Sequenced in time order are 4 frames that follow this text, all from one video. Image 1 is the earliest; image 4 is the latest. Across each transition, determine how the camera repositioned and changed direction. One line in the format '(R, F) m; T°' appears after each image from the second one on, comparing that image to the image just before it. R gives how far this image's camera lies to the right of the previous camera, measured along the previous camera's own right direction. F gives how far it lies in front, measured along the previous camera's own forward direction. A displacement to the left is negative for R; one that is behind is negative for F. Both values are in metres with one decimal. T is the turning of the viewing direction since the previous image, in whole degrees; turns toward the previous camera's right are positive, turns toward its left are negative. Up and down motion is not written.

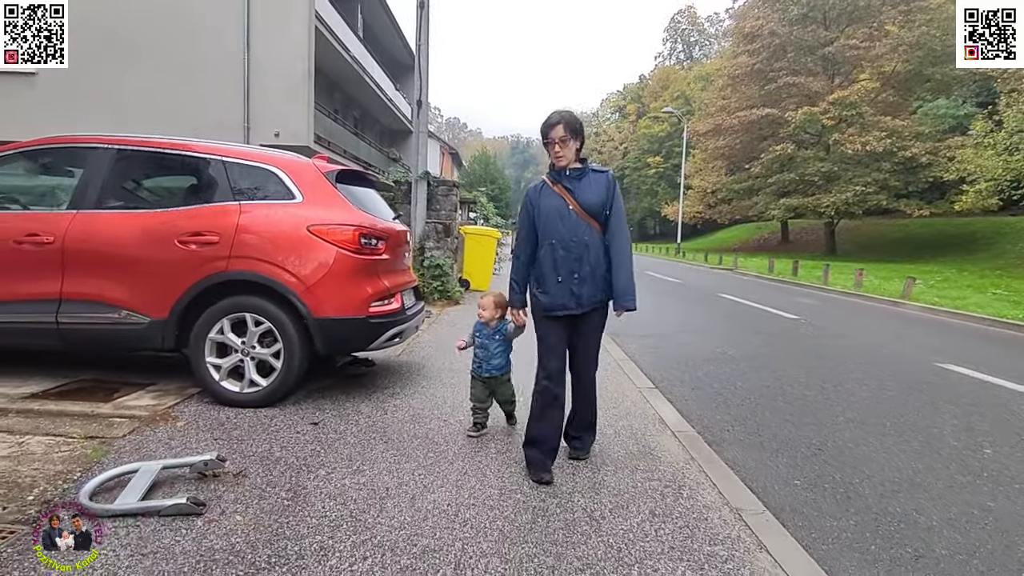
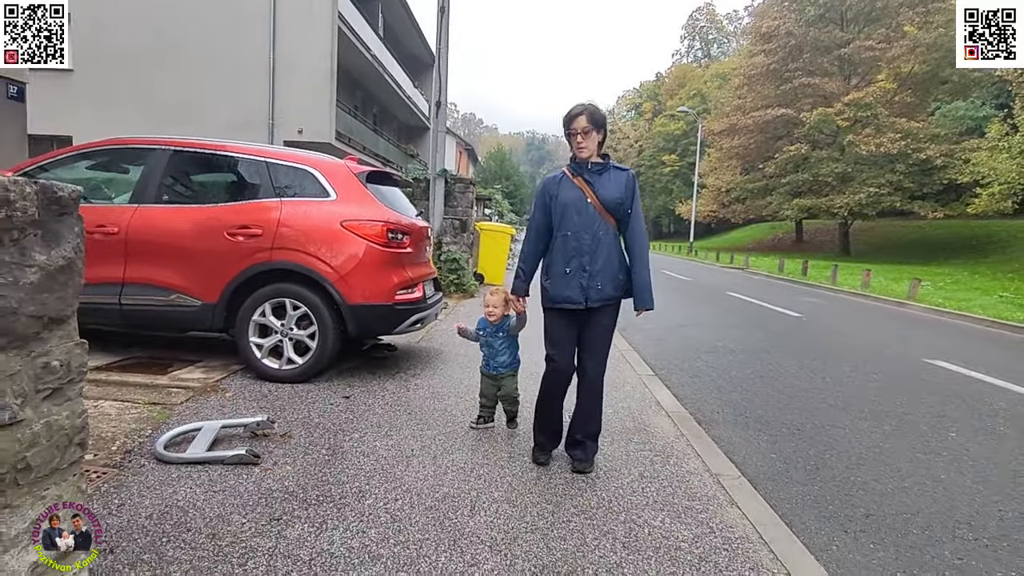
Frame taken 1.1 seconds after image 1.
(0.0, -0.4) m; -1°
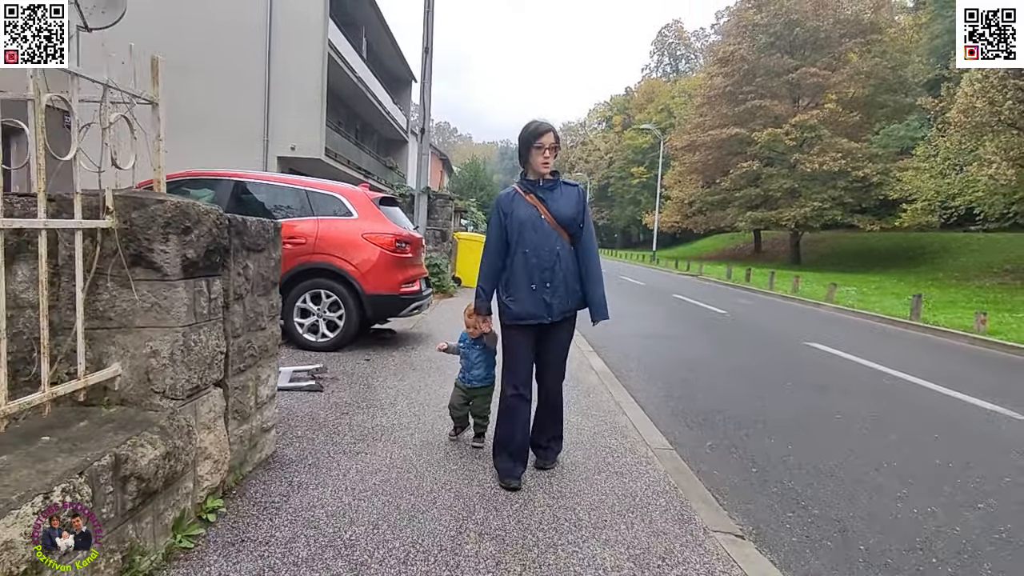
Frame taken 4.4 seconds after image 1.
(0.0, -1.8) m; +3°
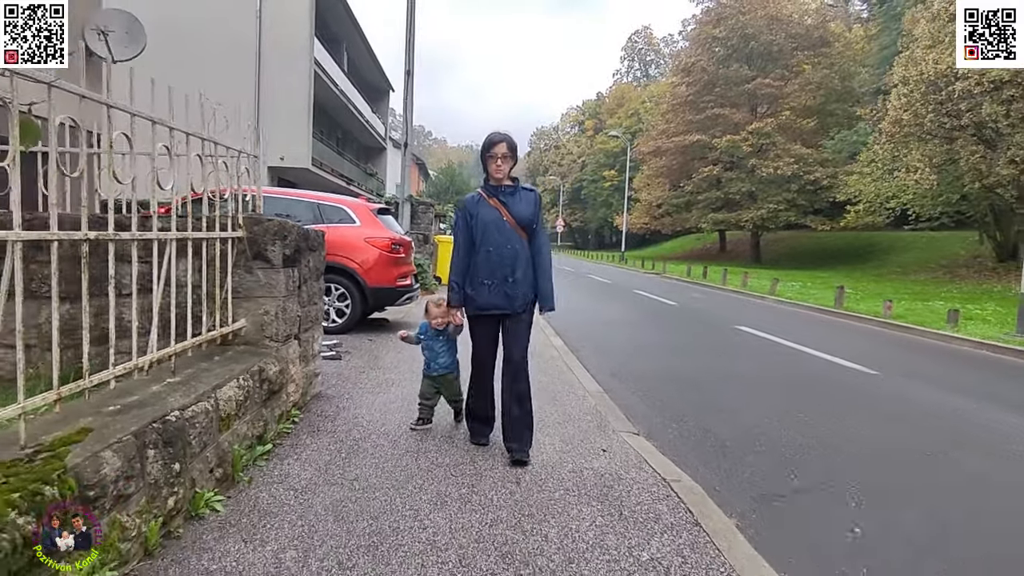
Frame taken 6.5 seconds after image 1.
(0.0, -1.5) m; +2°
